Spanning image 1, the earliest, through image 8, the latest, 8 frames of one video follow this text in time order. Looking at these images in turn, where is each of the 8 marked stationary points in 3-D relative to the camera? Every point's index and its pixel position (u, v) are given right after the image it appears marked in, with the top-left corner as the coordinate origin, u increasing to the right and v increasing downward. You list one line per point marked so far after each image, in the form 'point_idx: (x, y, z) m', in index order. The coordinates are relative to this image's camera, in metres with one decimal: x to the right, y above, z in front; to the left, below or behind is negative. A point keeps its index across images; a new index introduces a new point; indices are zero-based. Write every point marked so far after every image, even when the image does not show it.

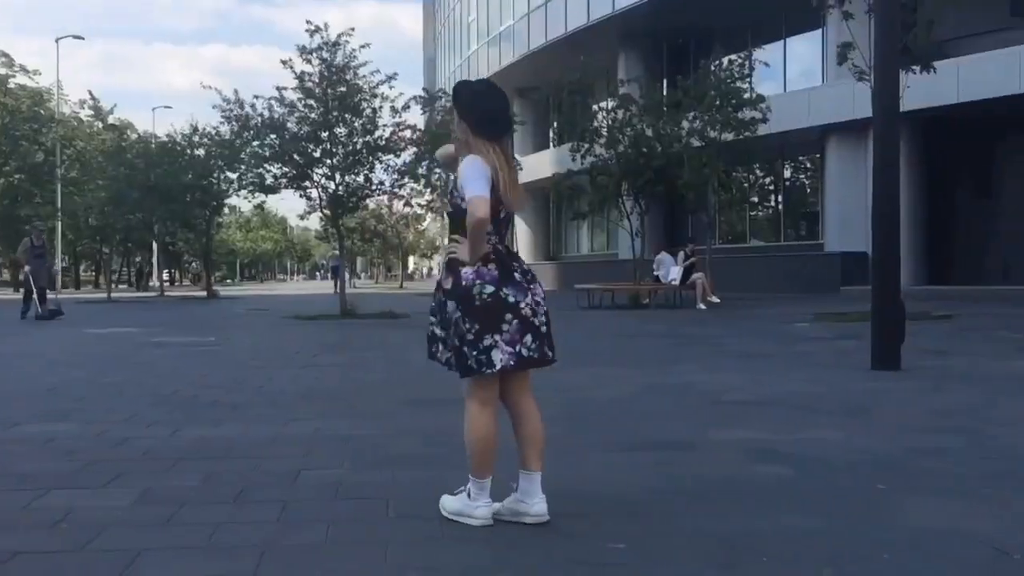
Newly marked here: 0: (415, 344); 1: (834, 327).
0: (-1.3, -0.7, +15.8) m
1: (+4.9, -0.6, +17.6) m
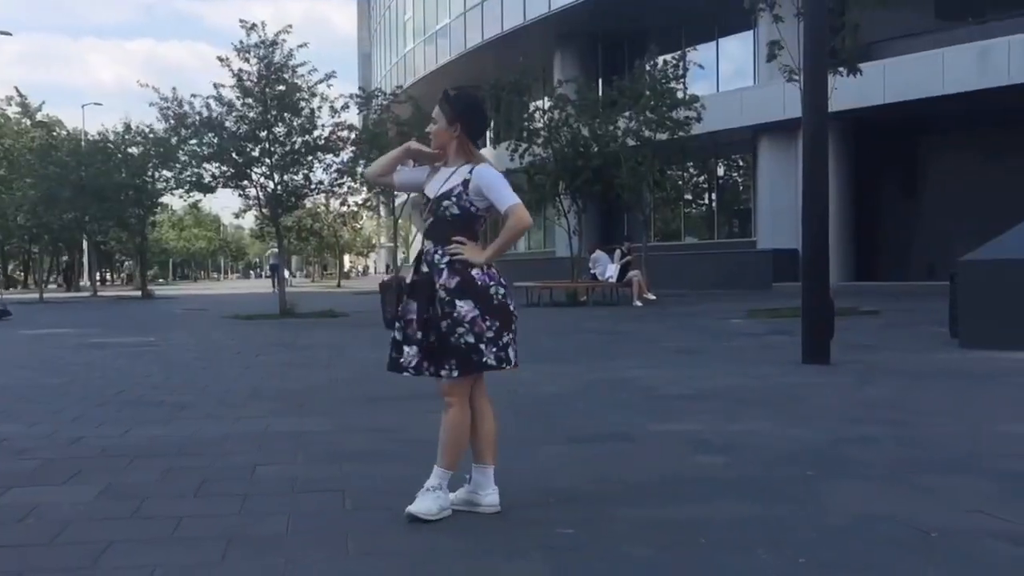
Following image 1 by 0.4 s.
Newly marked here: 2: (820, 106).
0: (-2.2, -0.7, +15.9) m
1: (+4.0, -0.5, +18.1) m
2: (+3.3, +1.9, +12.4) m
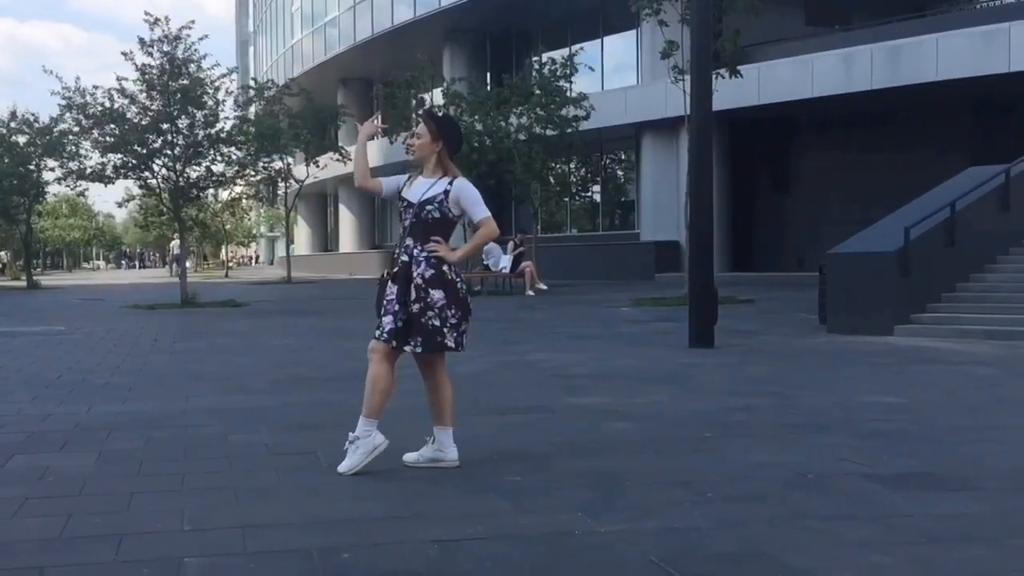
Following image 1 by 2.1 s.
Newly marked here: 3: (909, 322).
0: (-3.5, -0.6, +16.5) m
1: (+2.4, -0.4, +19.4) m
2: (+2.3, +2.1, +13.6) m
3: (+5.1, -0.4, +14.8) m
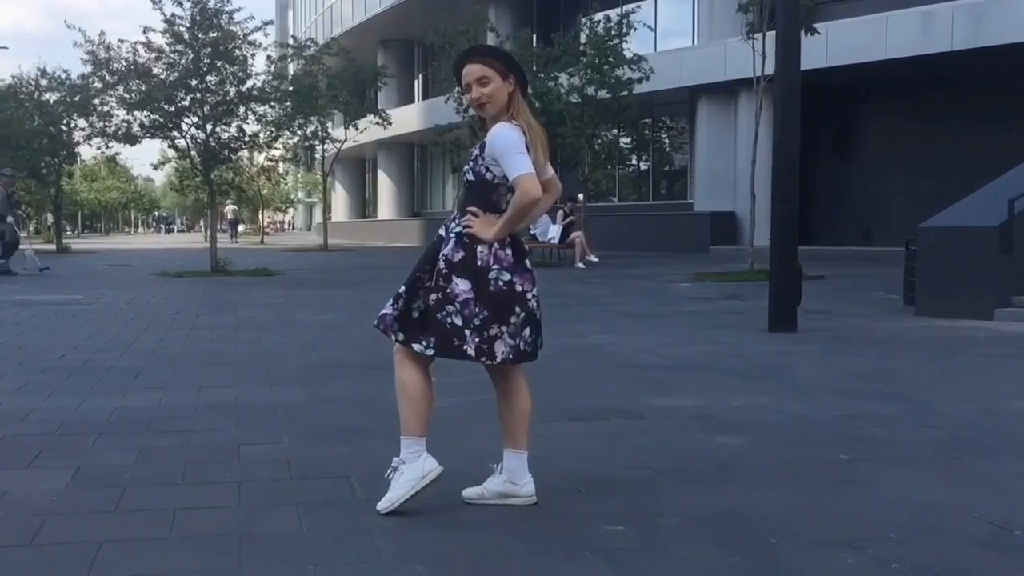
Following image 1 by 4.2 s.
0: (-2.8, -0.2, +15.2) m
1: (+3.2, 0.0, +17.9) m
2: (+2.9, +2.3, +12.0) m
3: (+5.7, -0.2, +13.2) m
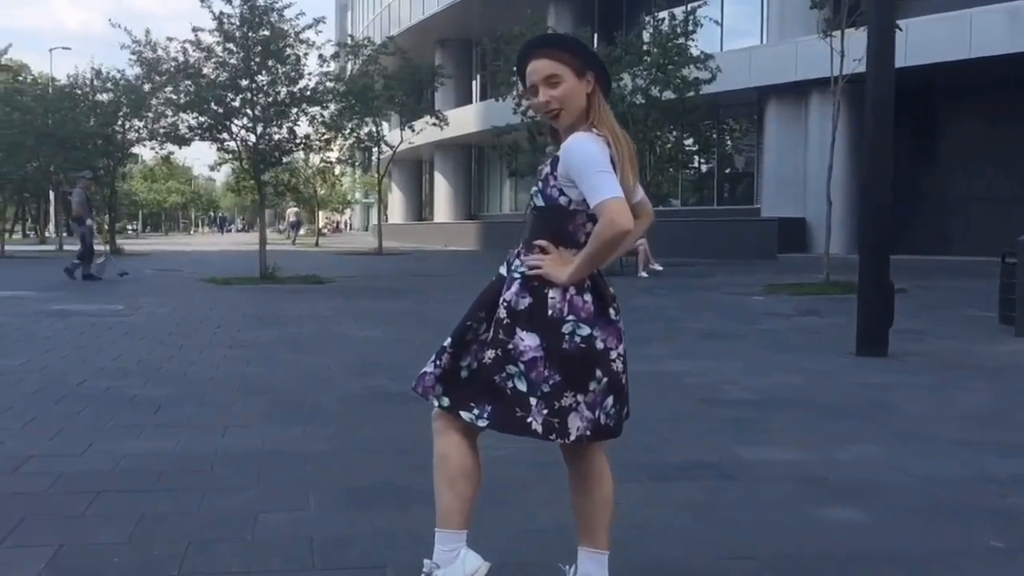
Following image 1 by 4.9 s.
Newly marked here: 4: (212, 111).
0: (-2.0, -0.3, +14.4) m
1: (+4.1, -0.2, +16.7) m
2: (+3.5, +2.1, +10.9) m
3: (+6.4, -0.4, +12.0) m
4: (-5.0, +3.0, +19.4) m
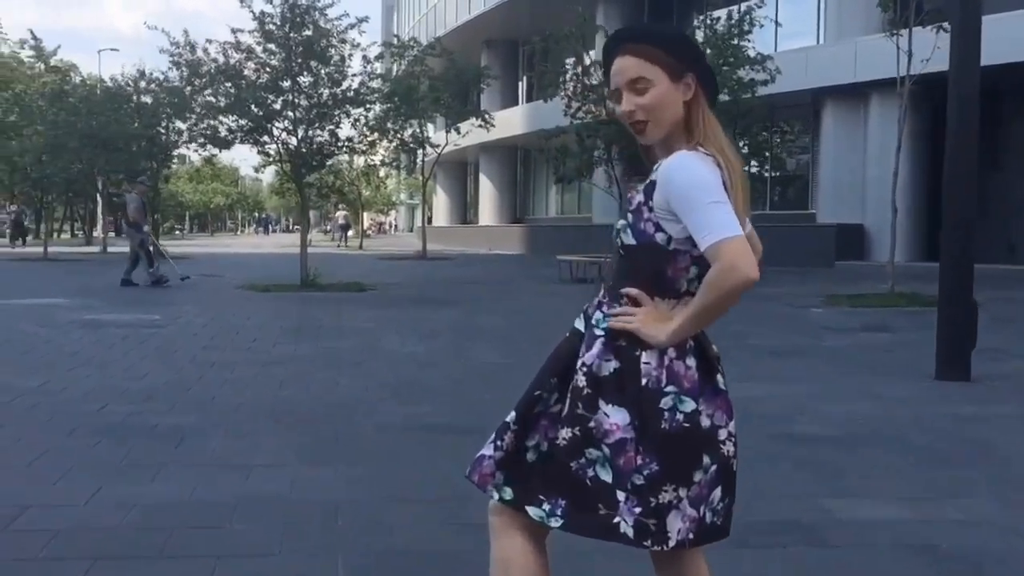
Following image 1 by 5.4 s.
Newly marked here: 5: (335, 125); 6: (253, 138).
0: (-1.5, -0.5, +13.7) m
1: (+4.7, -0.4, +15.9) m
2: (+4.0, +1.9, +10.1) m
3: (+6.9, -0.6, +11.0) m
4: (-4.2, +2.9, +18.9) m
5: (-3.0, +2.8, +19.7) m
6: (-4.3, +2.5, +19.3) m
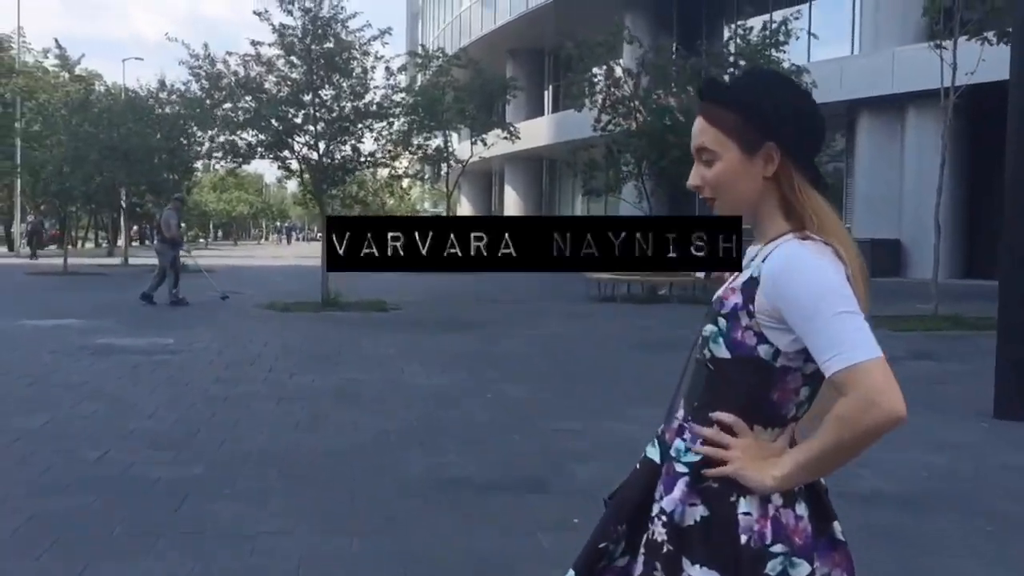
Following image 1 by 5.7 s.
0: (-1.1, -0.7, +13.1) m
1: (+5.1, -0.7, +15.1) m
2: (+4.3, +1.7, +9.4) m
3: (+7.1, -0.9, +10.3) m
4: (-3.8, +2.6, +18.3) m
5: (-2.6, +2.5, +19.1) m
6: (-3.9, +2.2, +18.7) m
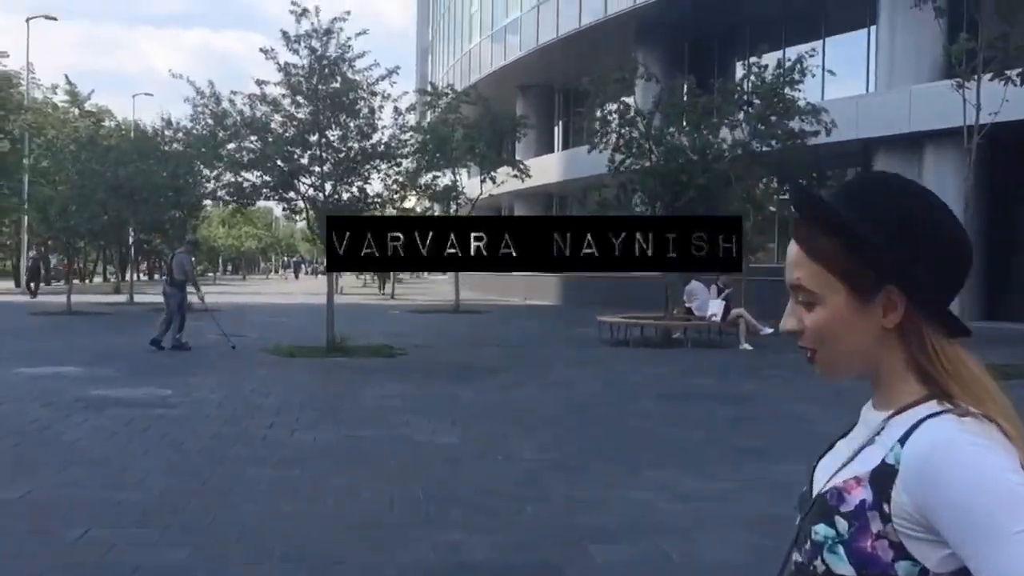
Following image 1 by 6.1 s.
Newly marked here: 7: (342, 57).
0: (-1.0, -1.3, +12.6) m
1: (+5.2, -1.3, +14.6) m
2: (+4.4, +1.2, +8.9) m
3: (+7.2, -1.4, +9.7) m
4: (-3.6, +1.9, +17.9) m
5: (-2.4, +1.7, +18.7) m
6: (-3.7, +1.5, +18.3) m
7: (-2.7, +3.7, +18.5) m
